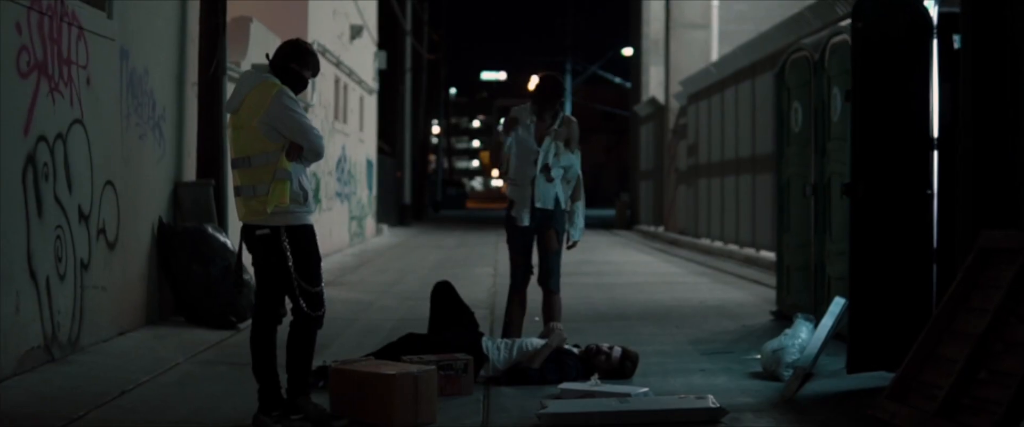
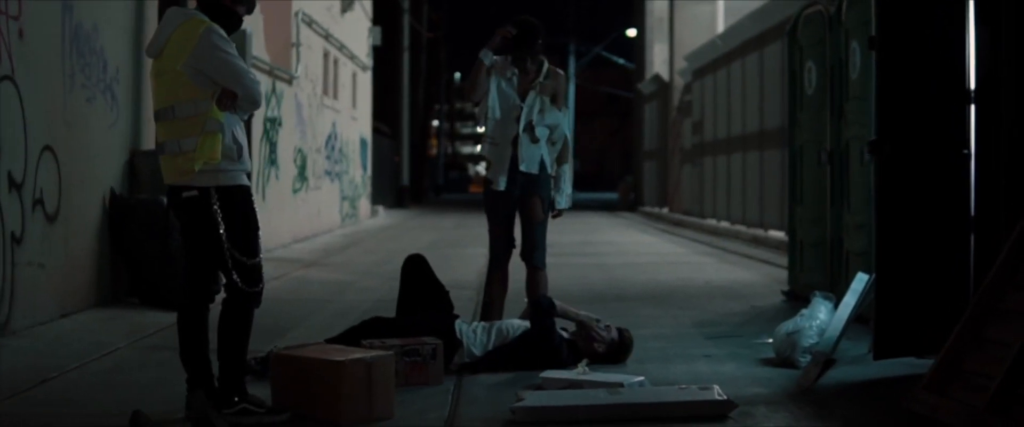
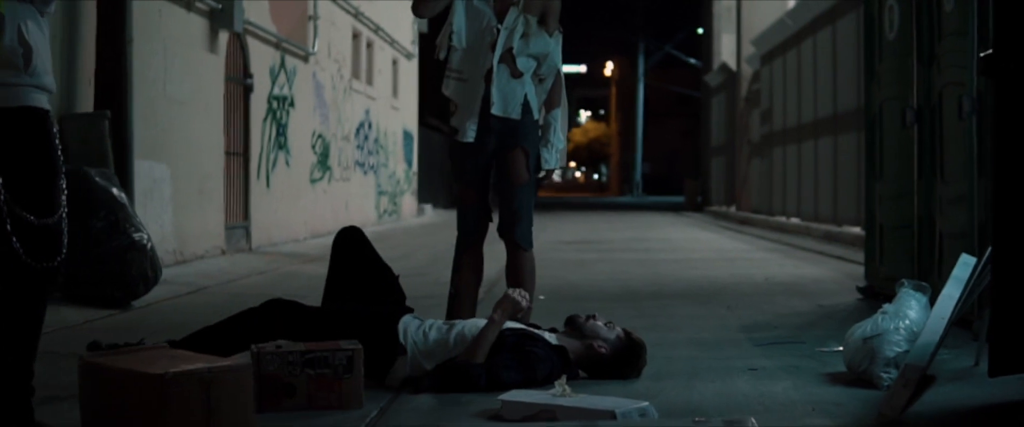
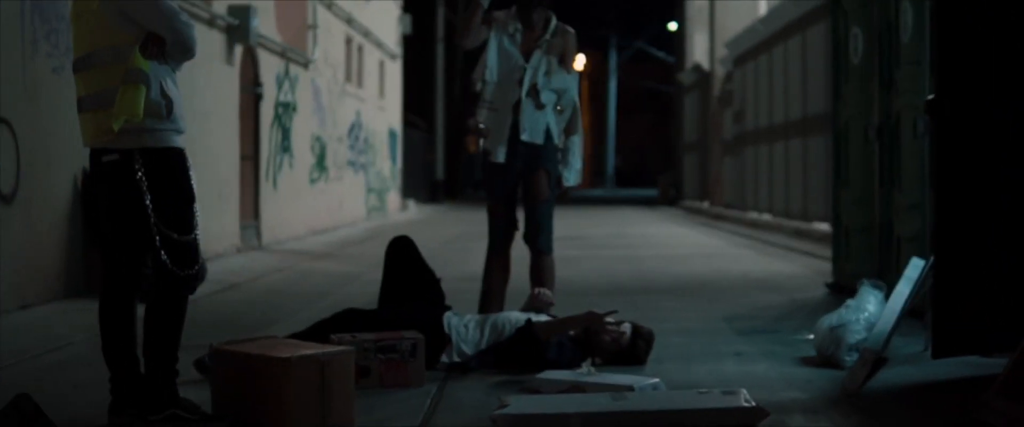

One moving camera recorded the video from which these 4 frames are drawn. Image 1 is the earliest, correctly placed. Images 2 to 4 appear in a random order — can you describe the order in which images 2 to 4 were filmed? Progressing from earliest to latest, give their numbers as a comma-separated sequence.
2, 4, 3
